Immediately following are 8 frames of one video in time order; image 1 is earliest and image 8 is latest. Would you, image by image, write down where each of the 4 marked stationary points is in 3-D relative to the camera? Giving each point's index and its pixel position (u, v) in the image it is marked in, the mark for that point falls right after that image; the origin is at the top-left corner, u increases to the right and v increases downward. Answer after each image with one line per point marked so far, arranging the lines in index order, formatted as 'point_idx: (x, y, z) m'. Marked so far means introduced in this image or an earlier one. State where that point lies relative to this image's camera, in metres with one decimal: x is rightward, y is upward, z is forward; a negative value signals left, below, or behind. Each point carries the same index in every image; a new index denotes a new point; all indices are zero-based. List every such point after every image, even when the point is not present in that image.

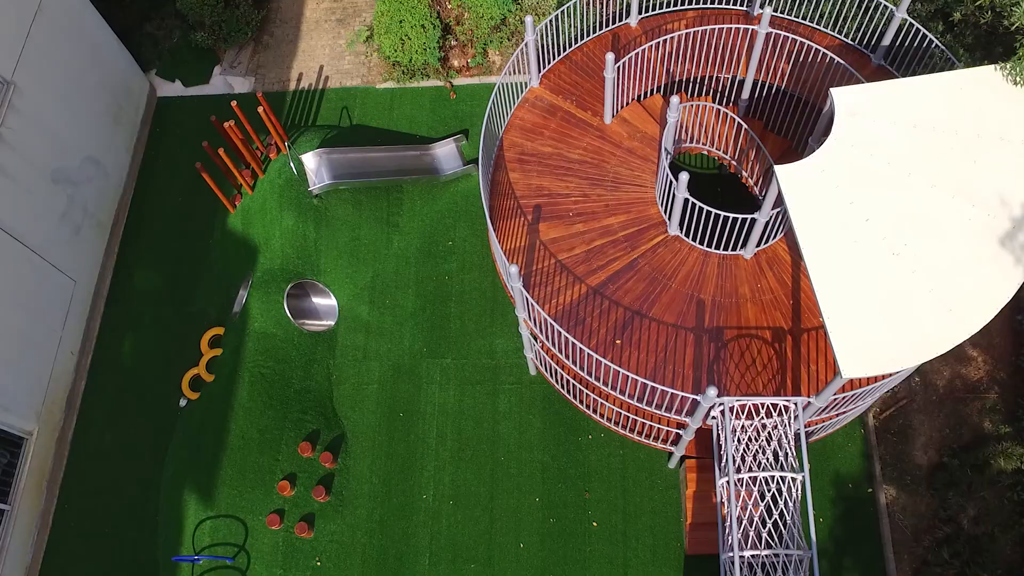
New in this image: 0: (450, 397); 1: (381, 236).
0: (-1.1, -2.0, +10.5) m
1: (-2.6, +1.0, +11.3) m
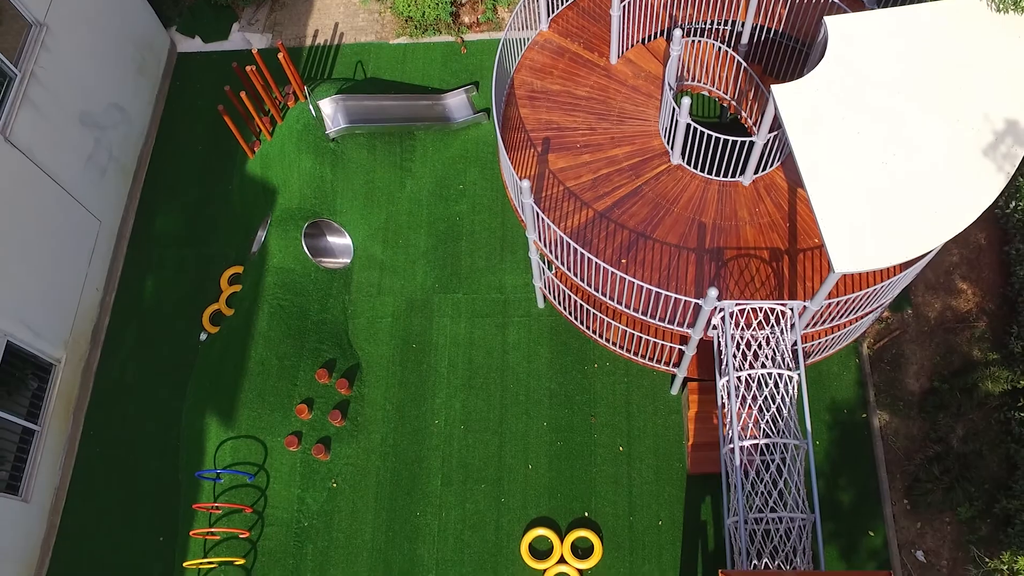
0: (-1.0, -0.8, +11.0) m
1: (-2.4, +2.2, +11.8) m
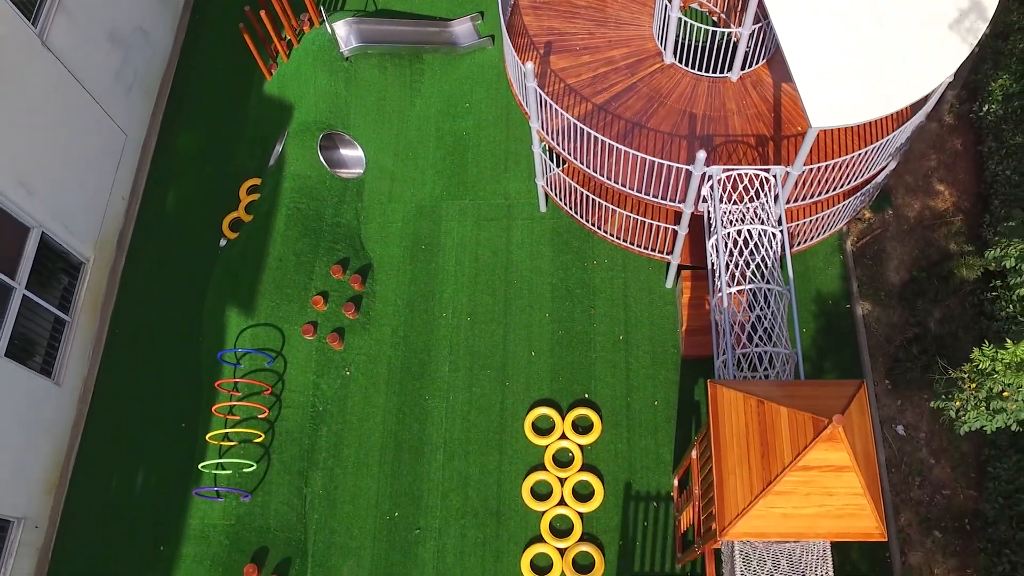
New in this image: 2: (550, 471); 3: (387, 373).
0: (-0.9, +1.1, +11.6) m
1: (-2.3, +4.1, +12.5) m
2: (+0.7, -3.2, +10.1) m
3: (-2.4, -1.6, +10.8) m
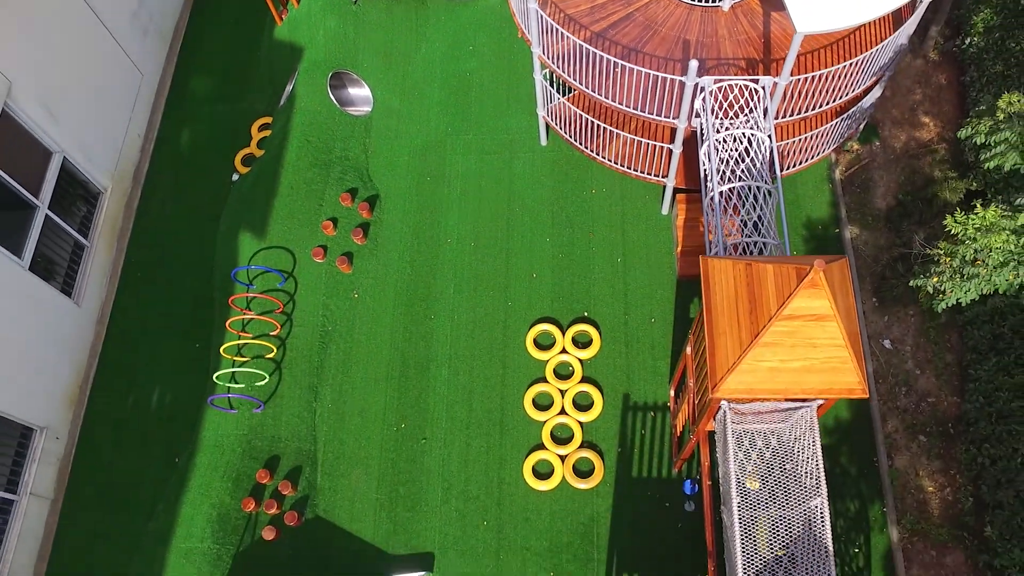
0: (-0.8, +2.6, +12.1) m
1: (-2.3, +5.6, +13.0) m
2: (+0.7, -1.7, +10.5) m
3: (-2.3, -0.1, +11.3) m
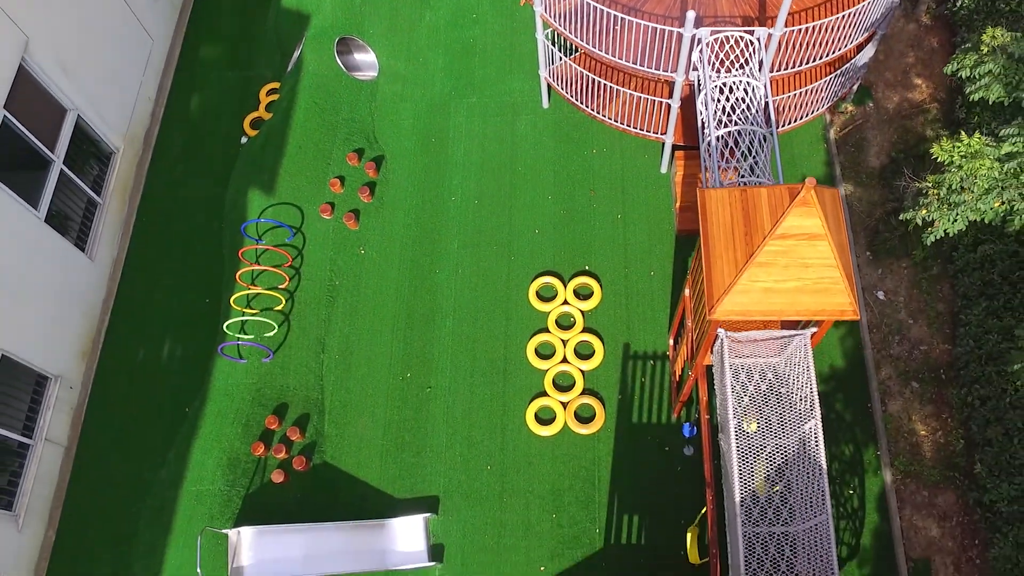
0: (-0.8, +3.5, +12.3) m
1: (-2.2, +6.4, +13.3) m
2: (+0.8, -0.8, +10.8) m
3: (-2.3, +0.8, +11.5) m
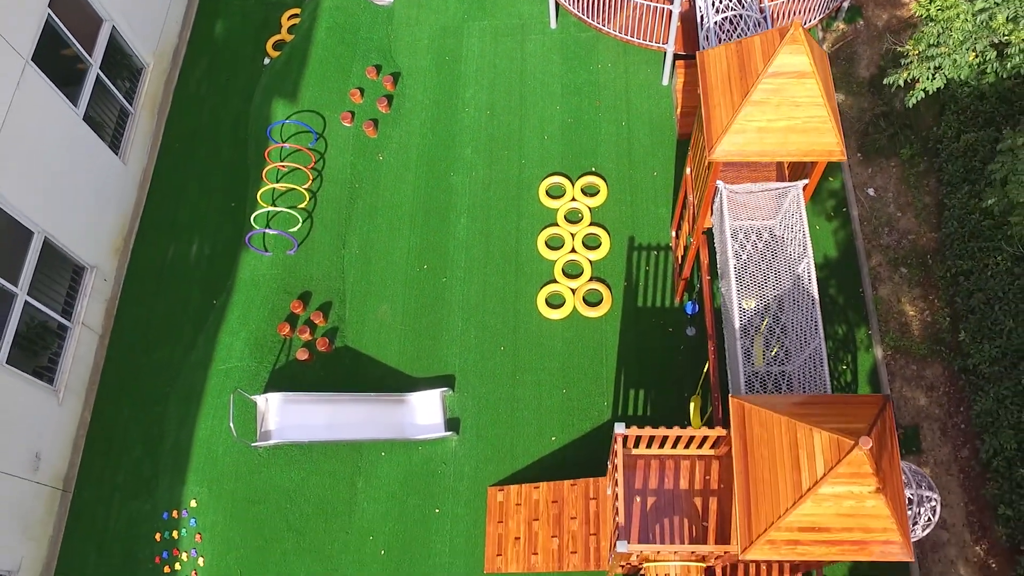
0: (-0.6, +5.5, +13.0) m
1: (-2.0, +8.5, +14.0) m
2: (+1.0, +1.2, +11.4) m
3: (-2.0, +2.8, +12.2) m
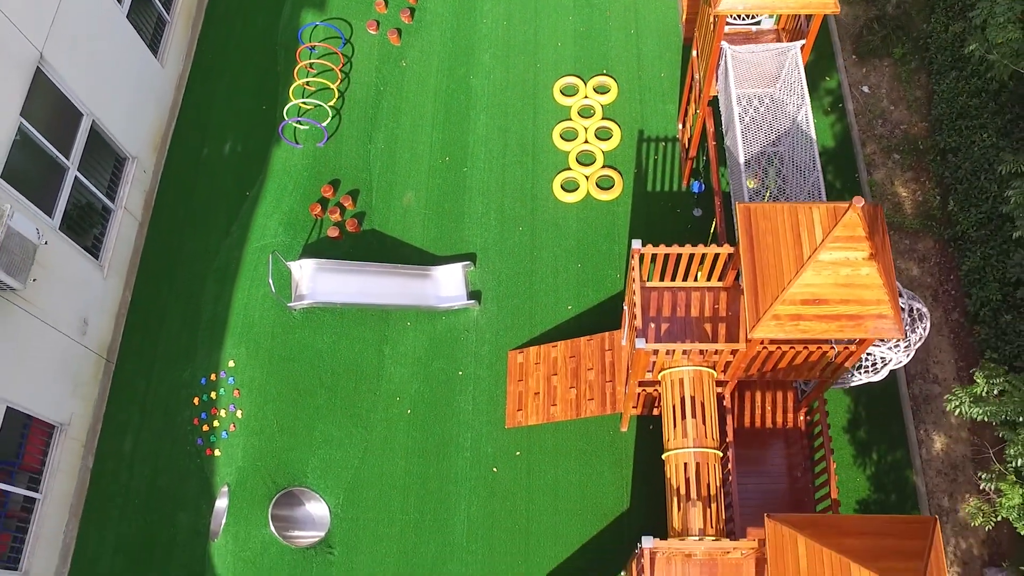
0: (-0.2, +7.8, +13.8) m
1: (-1.7, +10.7, +14.9) m
2: (+1.3, +3.5, +12.1) m
3: (-1.7, +5.1, +12.9) m
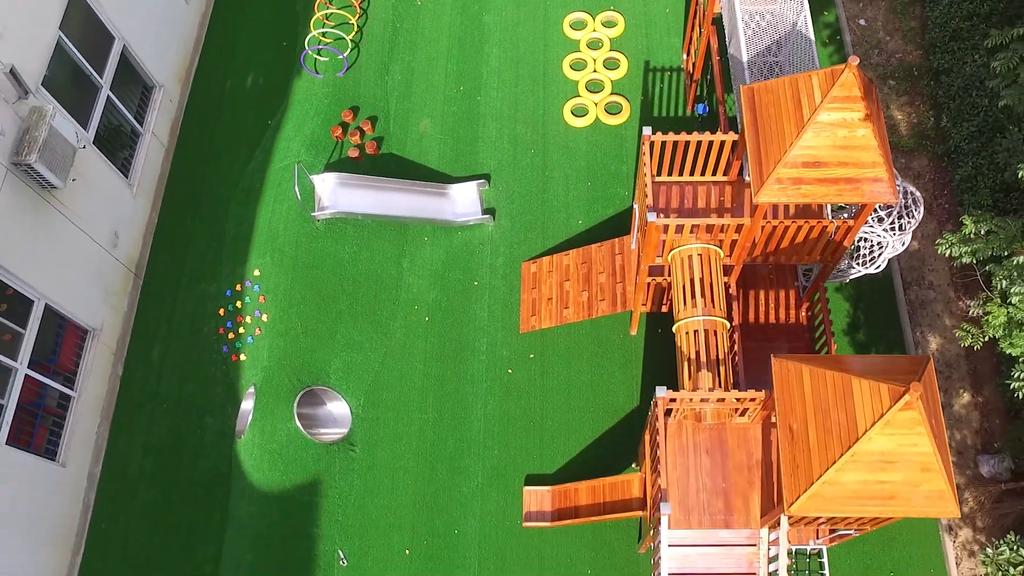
0: (0.0, +9.5, +14.4) m
1: (-1.4, +12.4, +15.5) m
2: (+1.6, +5.2, +12.6) m
3: (-1.4, +6.8, +13.5) m
